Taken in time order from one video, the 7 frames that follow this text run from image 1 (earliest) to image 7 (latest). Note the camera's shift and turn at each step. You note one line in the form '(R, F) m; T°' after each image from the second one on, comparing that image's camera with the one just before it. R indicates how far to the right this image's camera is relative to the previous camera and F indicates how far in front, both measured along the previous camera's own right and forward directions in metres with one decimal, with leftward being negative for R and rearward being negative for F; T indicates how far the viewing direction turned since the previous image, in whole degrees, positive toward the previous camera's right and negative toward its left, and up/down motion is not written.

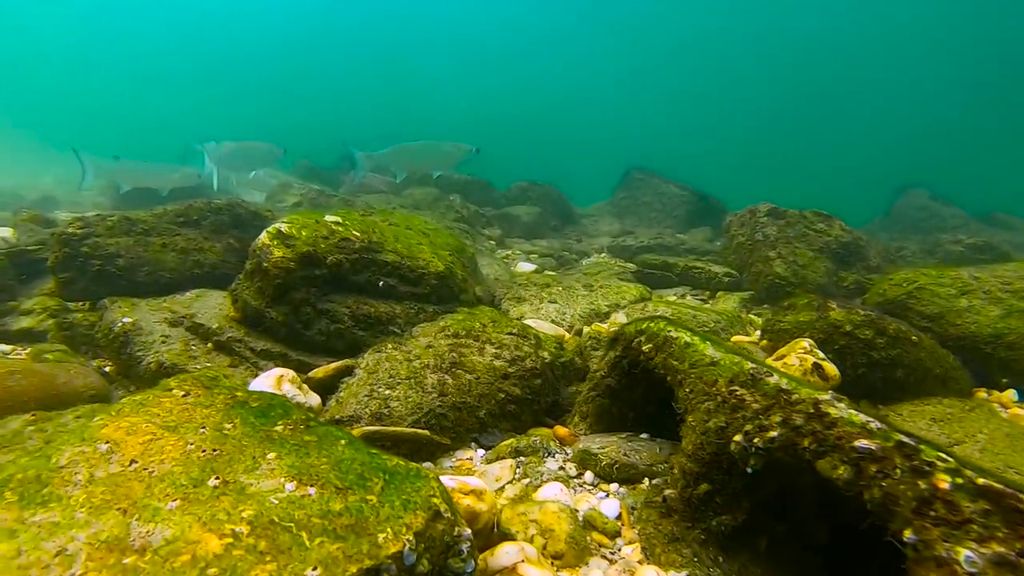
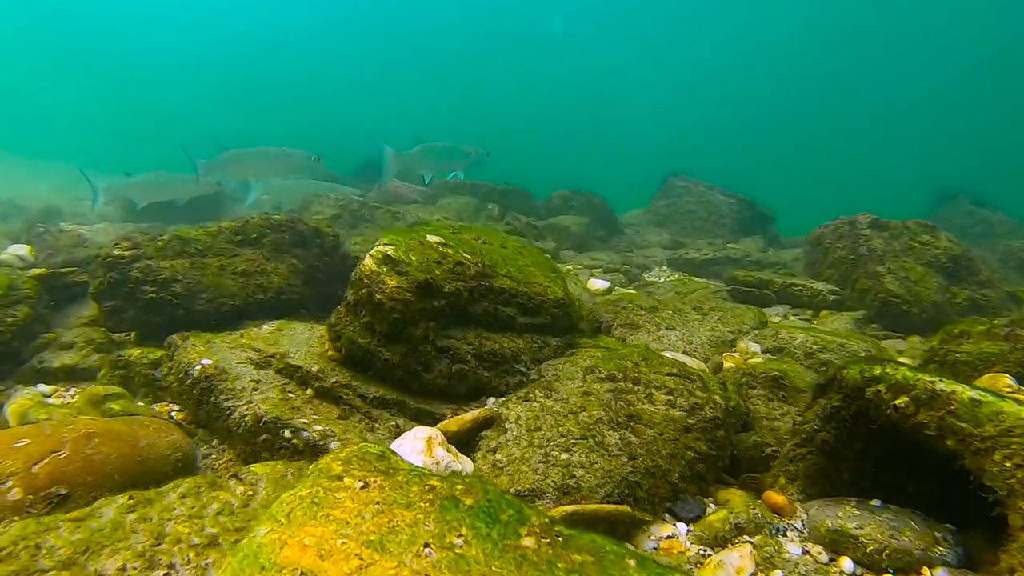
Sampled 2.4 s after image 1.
(-1.3, +0.8) m; +1°
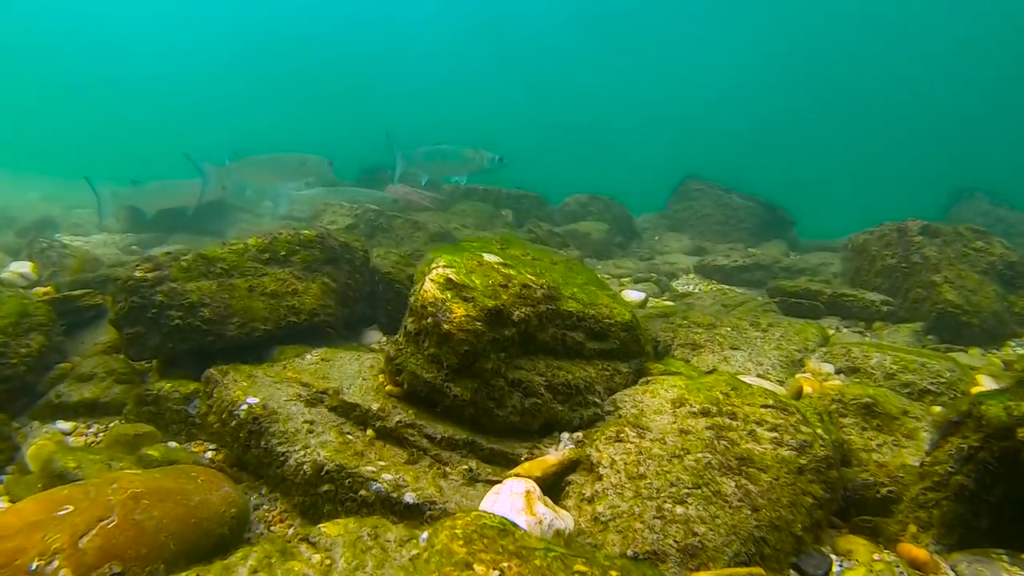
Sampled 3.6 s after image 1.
(-0.6, +0.4) m; +1°
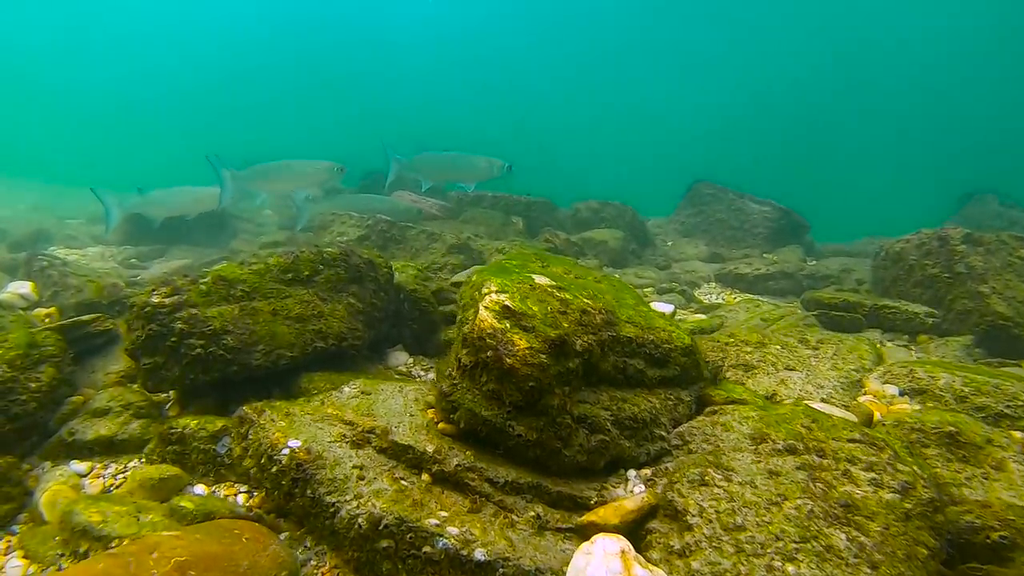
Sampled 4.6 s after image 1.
(-0.5, +0.3) m; +1°
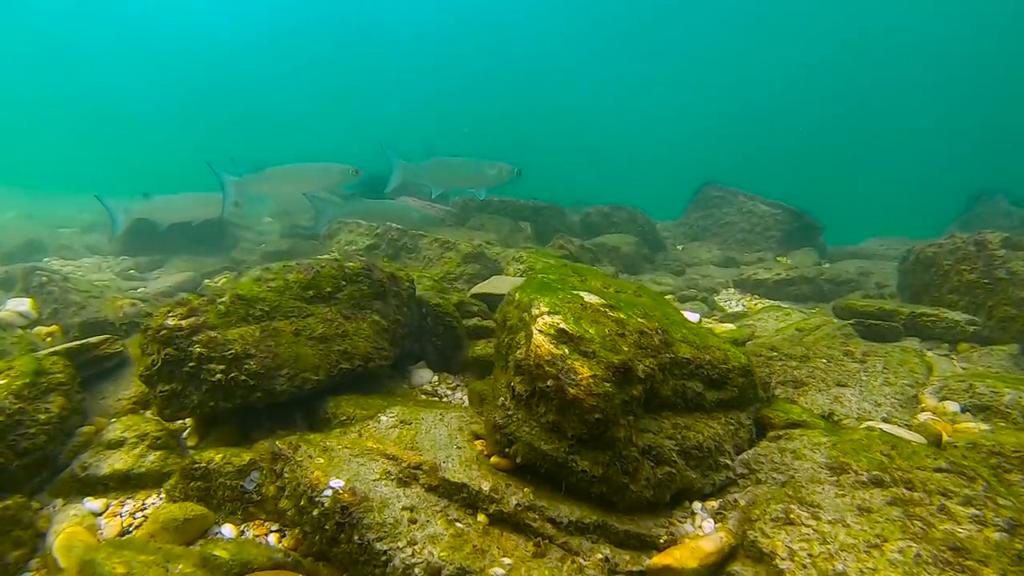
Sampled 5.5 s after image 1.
(-0.4, +0.3) m; +1°
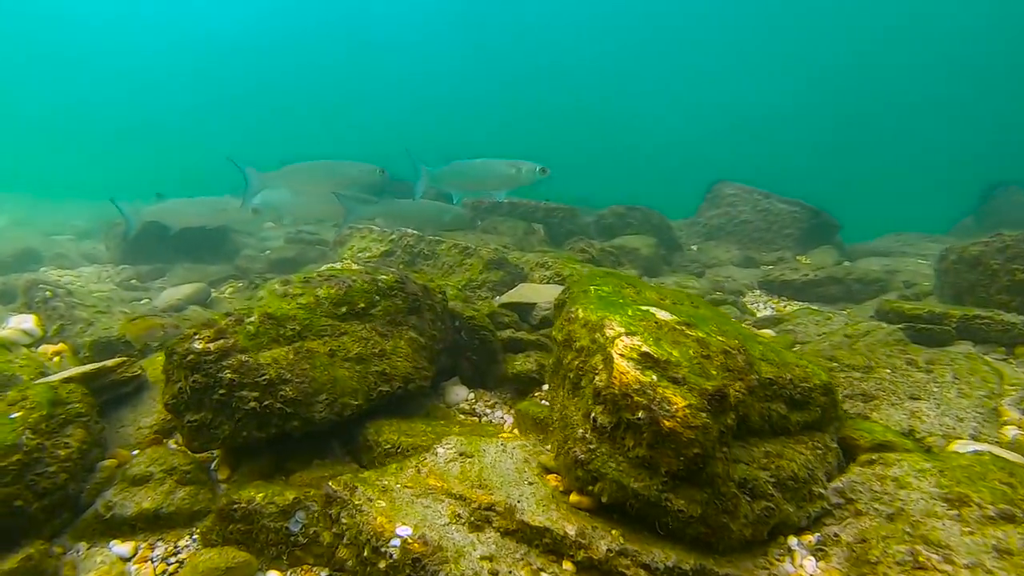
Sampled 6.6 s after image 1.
(-0.5, +0.4) m; +1°
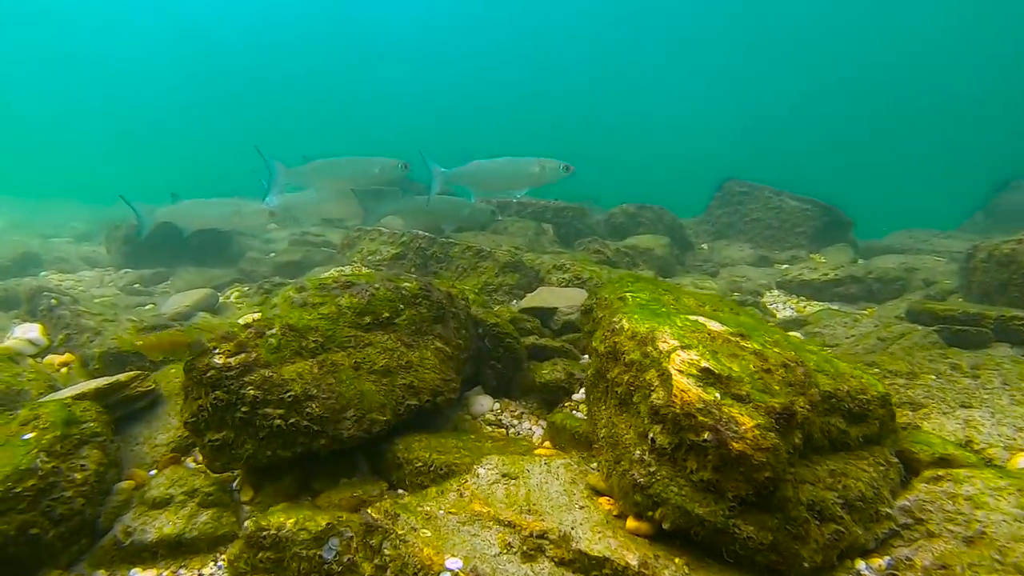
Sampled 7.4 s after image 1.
(-0.3, +0.2) m; 0°
